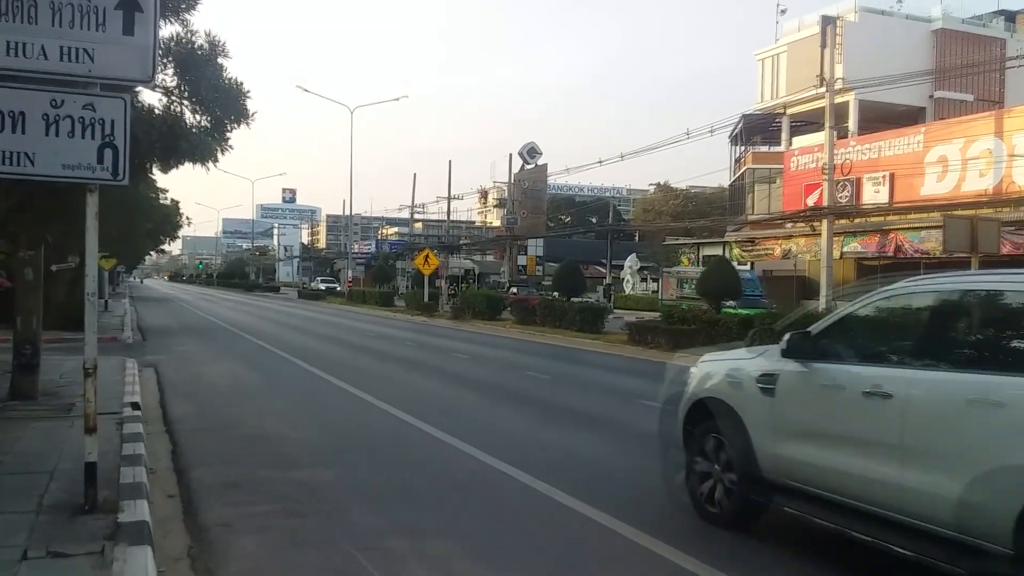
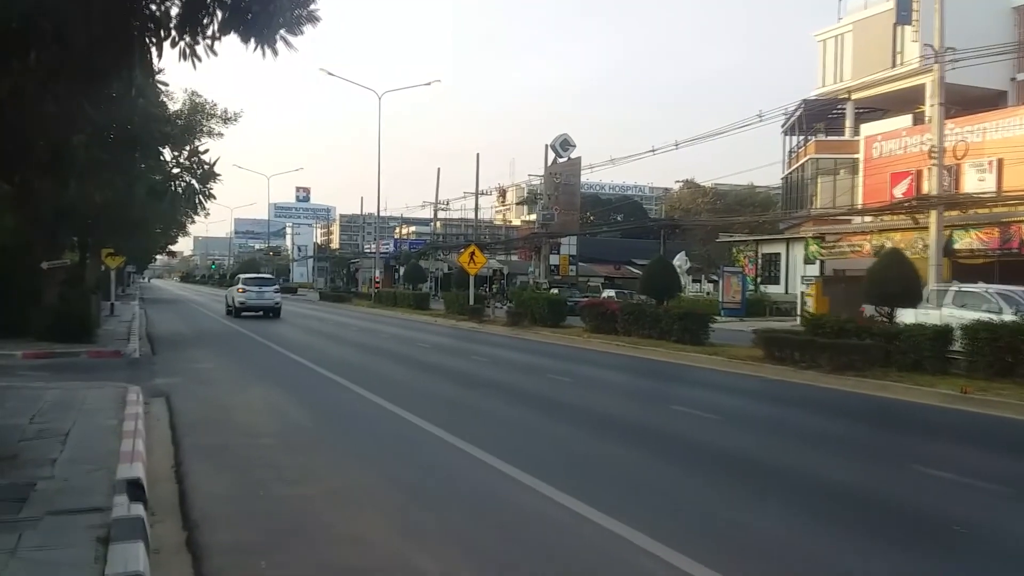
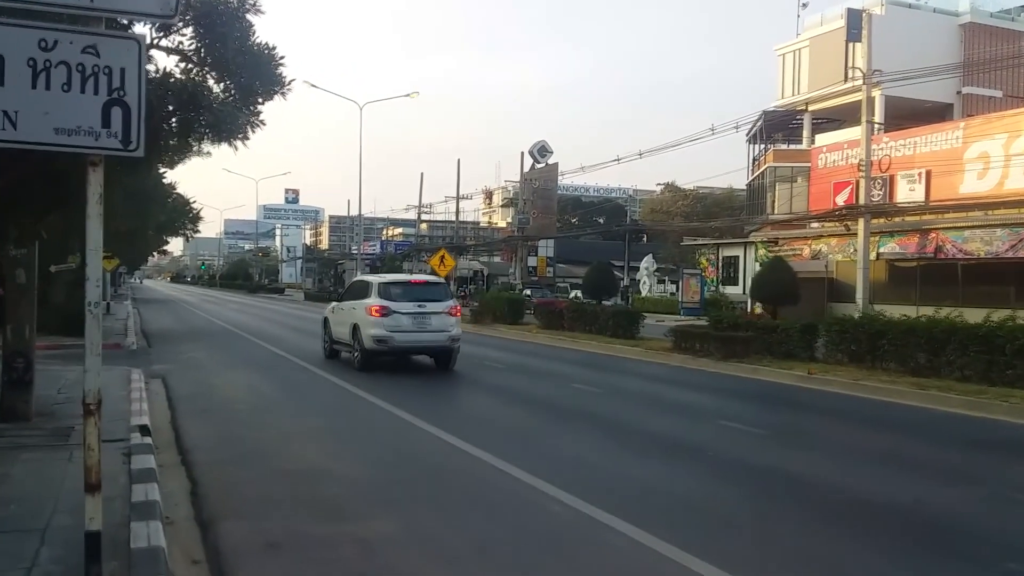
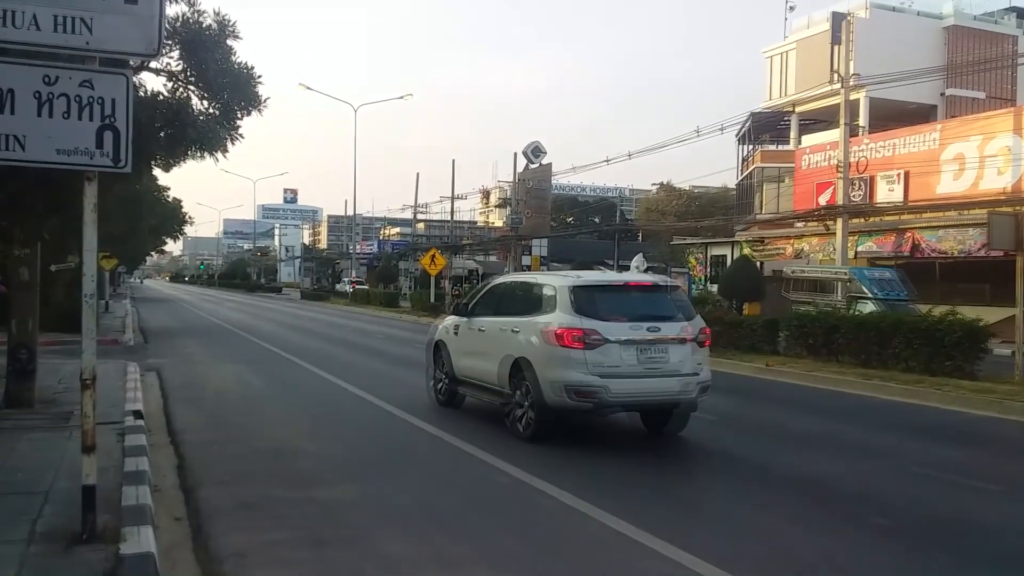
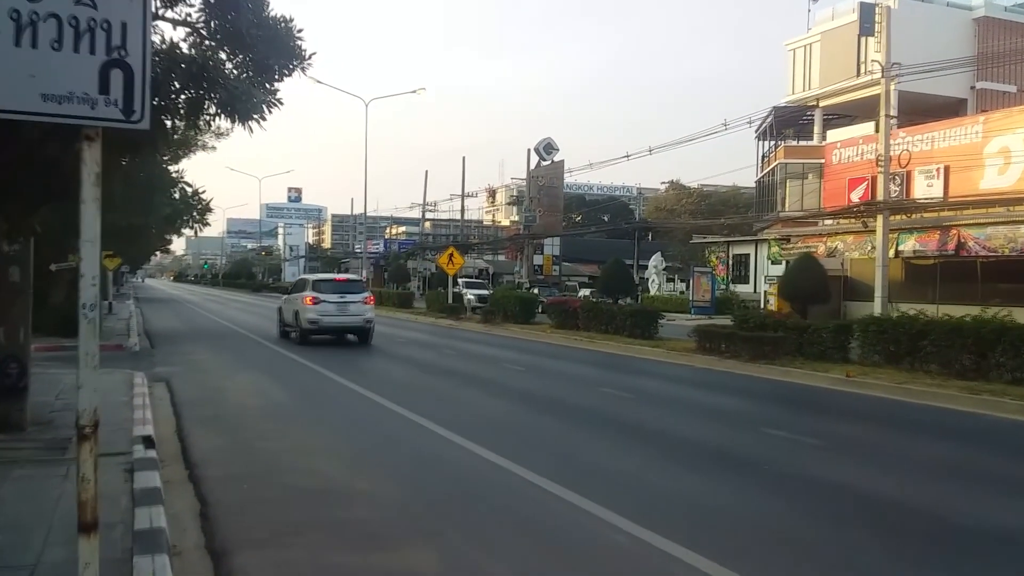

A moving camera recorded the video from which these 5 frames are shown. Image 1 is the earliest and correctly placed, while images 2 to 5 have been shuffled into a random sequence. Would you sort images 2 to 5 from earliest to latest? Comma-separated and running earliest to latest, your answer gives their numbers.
4, 3, 5, 2
